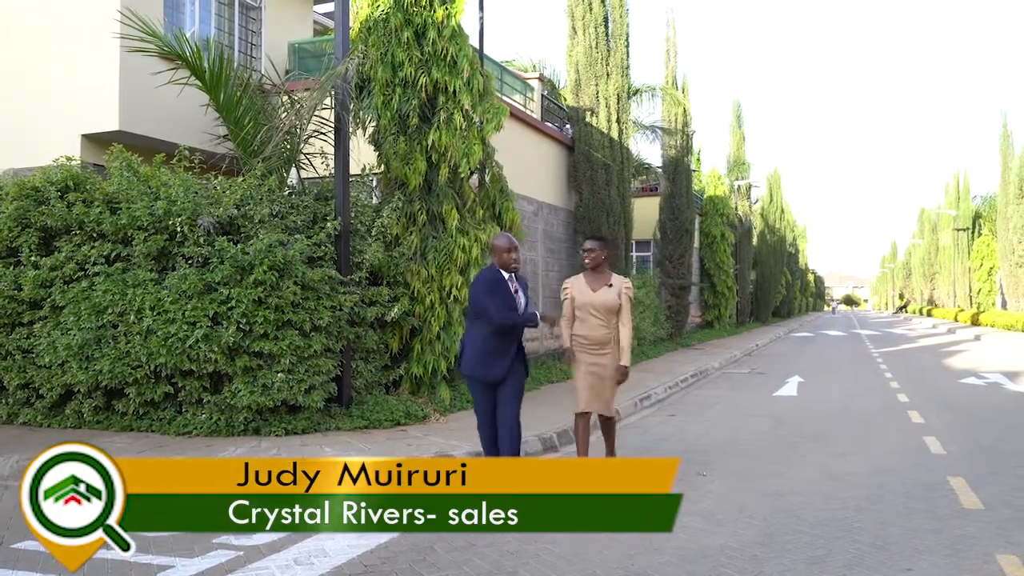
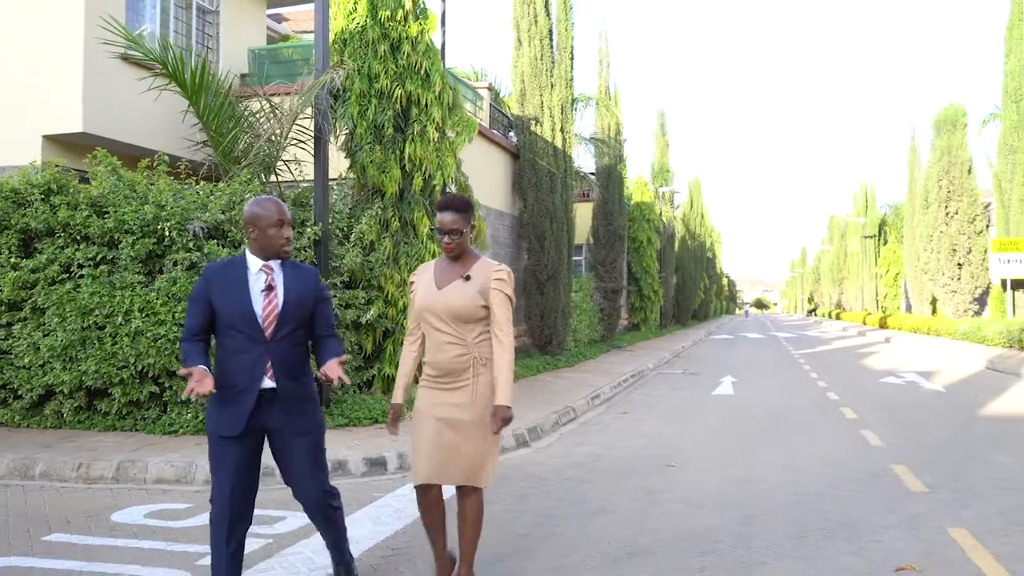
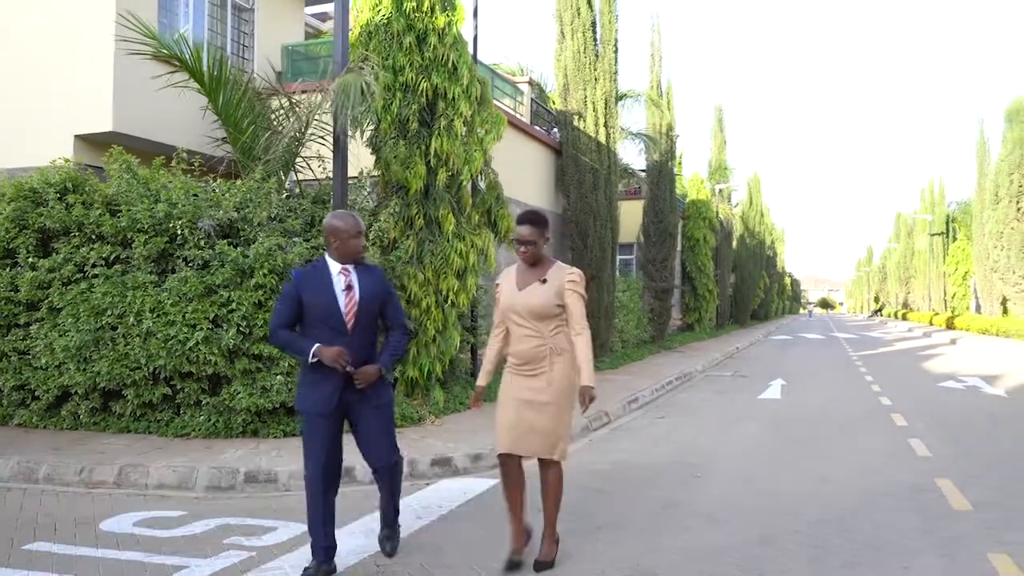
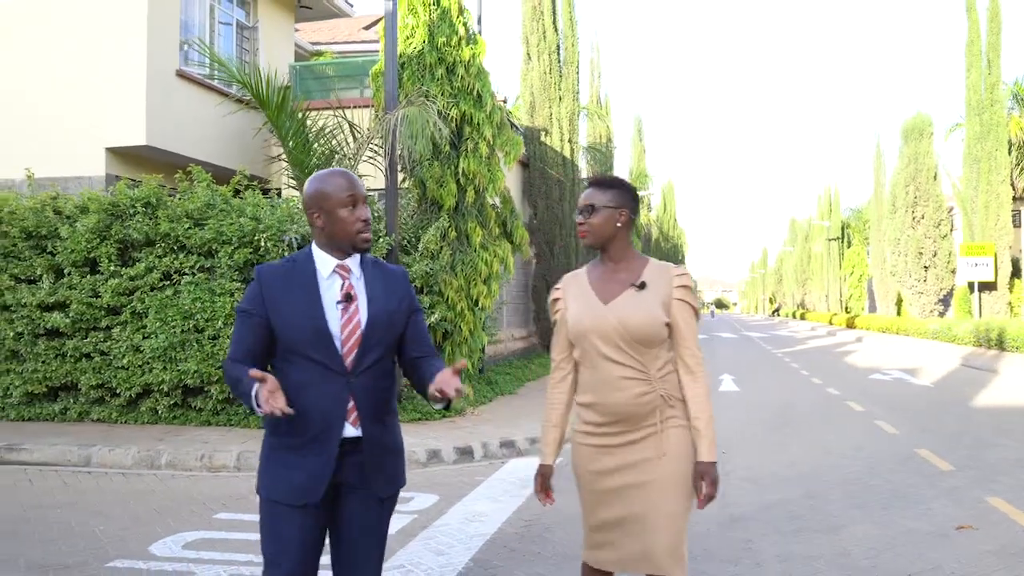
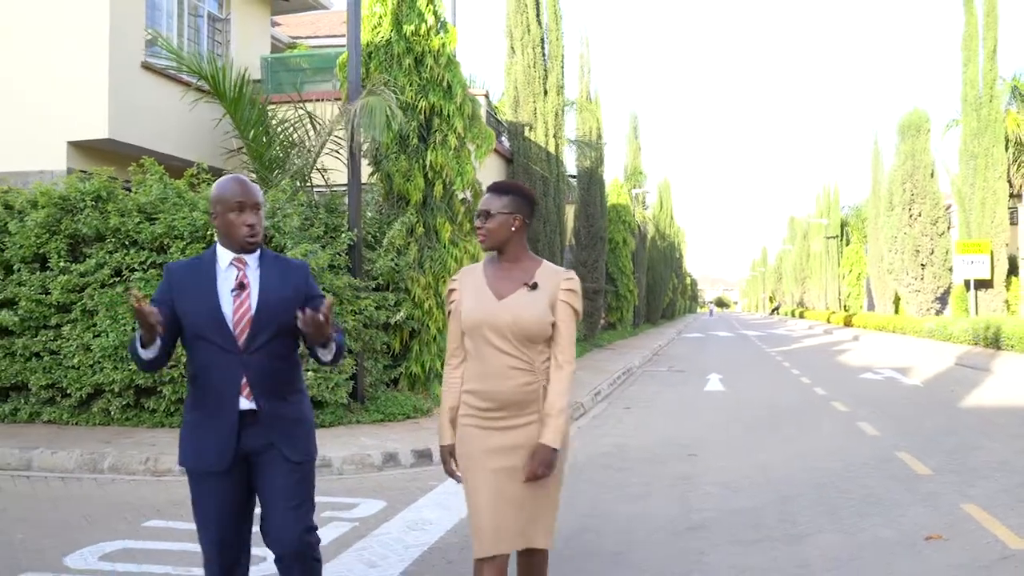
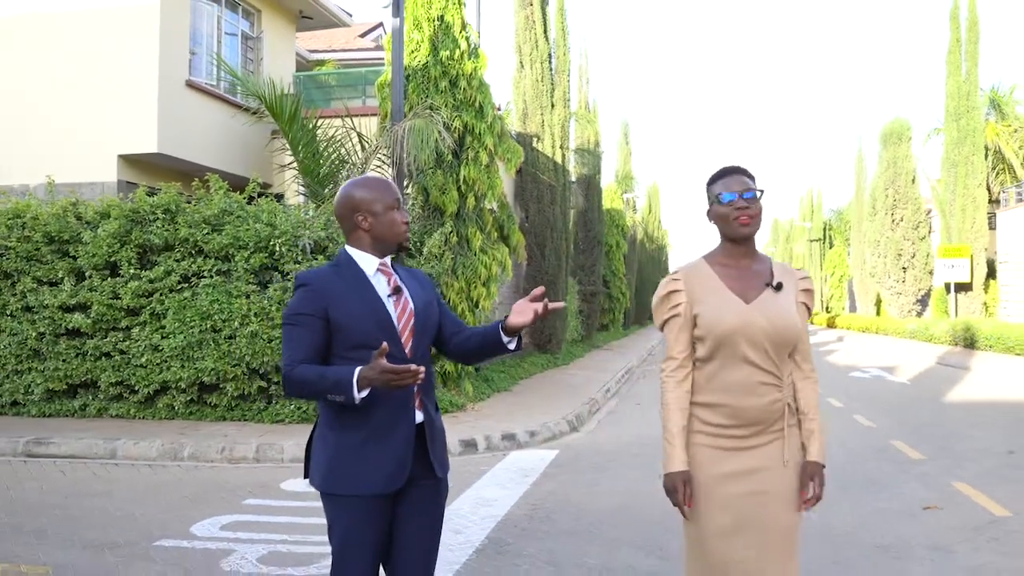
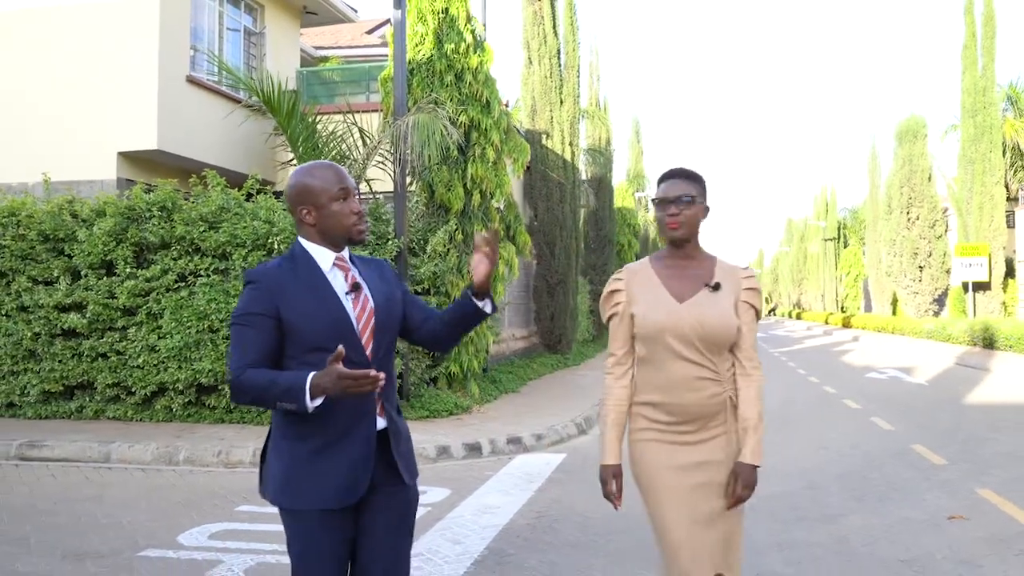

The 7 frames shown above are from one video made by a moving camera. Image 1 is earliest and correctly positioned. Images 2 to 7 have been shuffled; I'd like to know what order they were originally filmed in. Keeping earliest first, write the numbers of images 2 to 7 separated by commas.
3, 2, 5, 4, 7, 6
